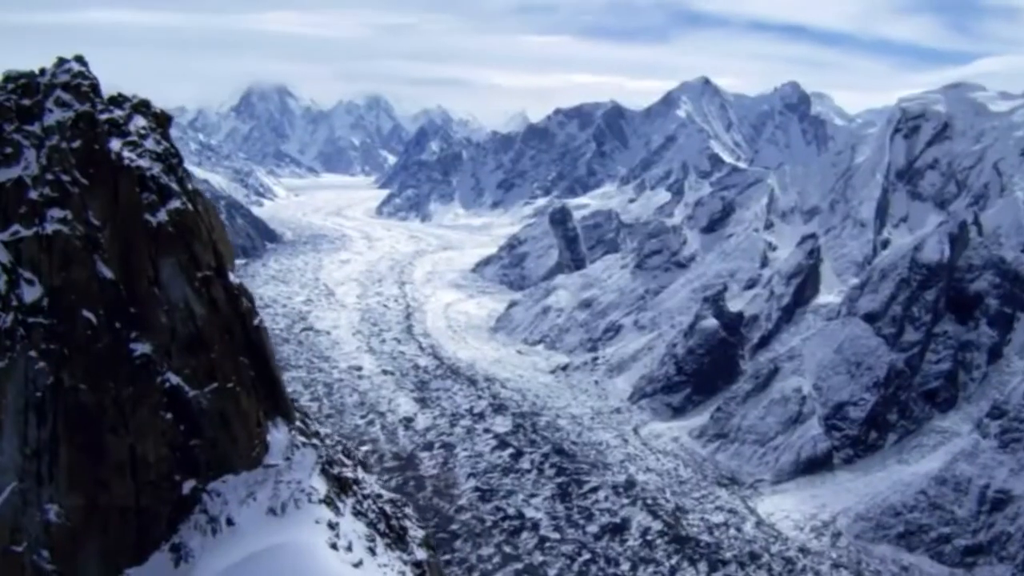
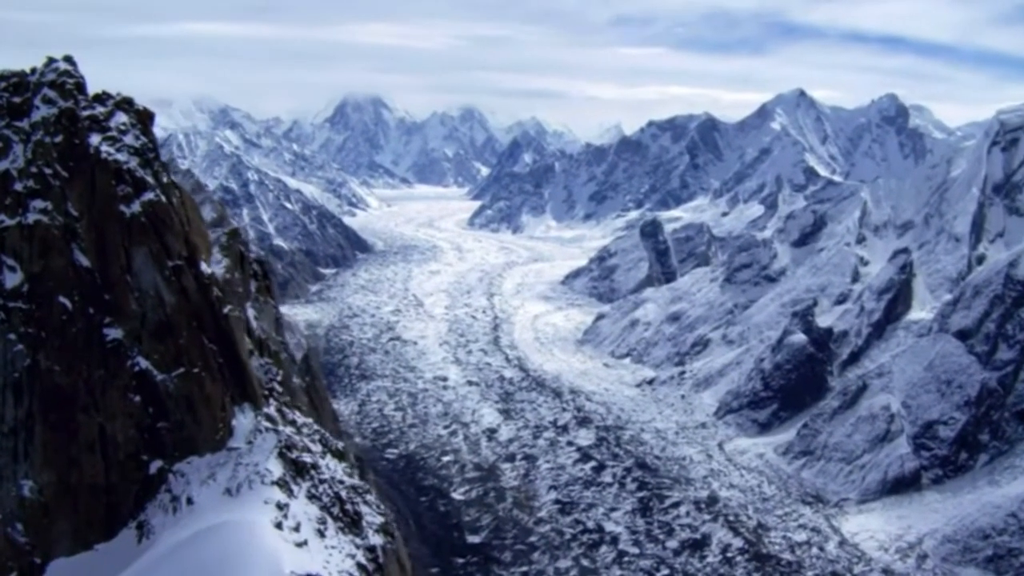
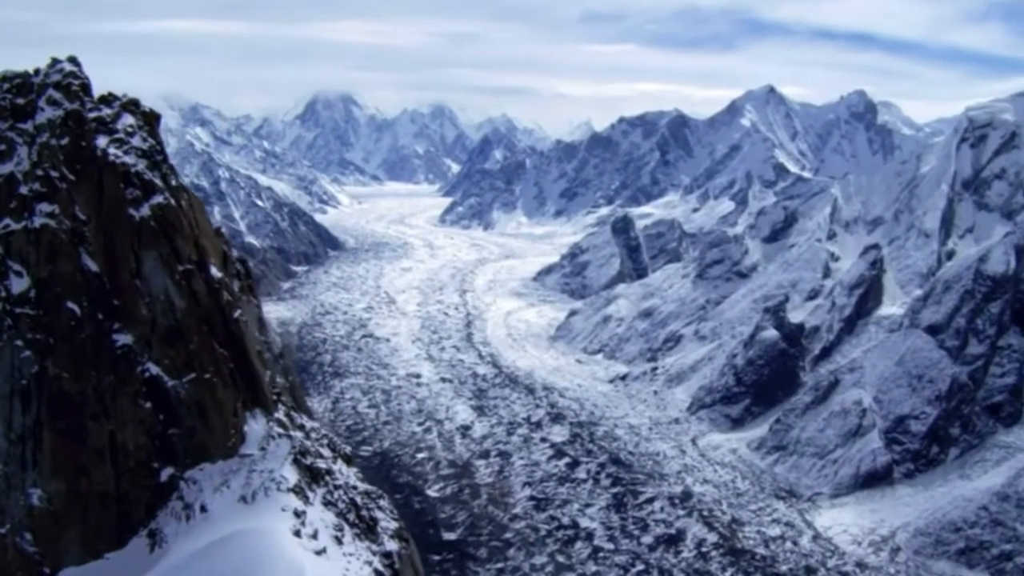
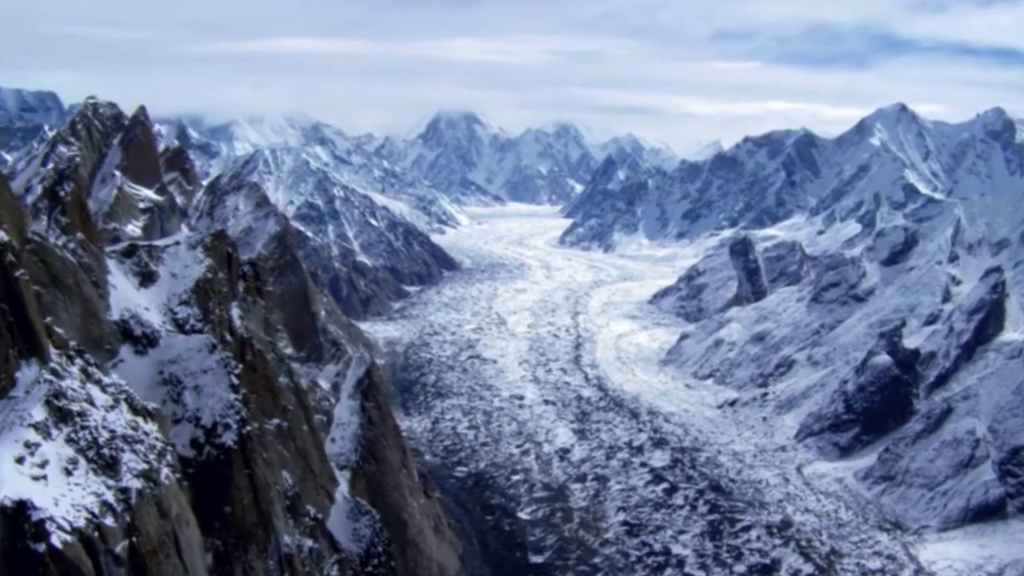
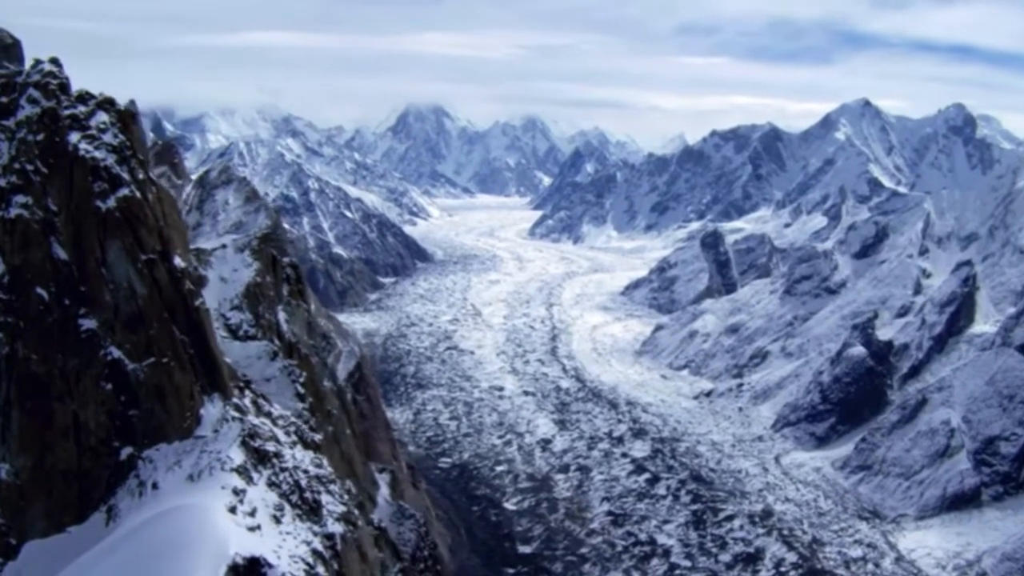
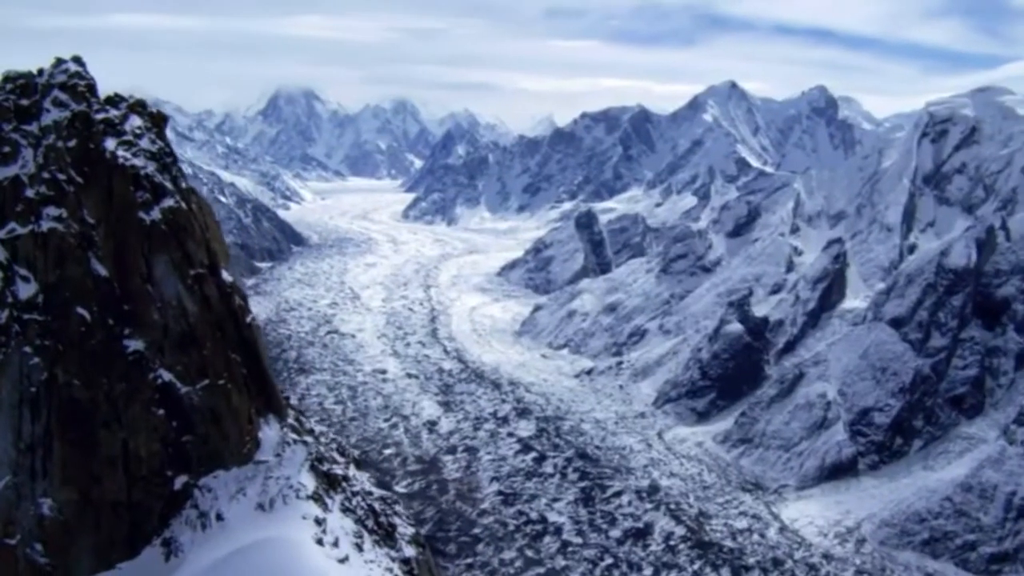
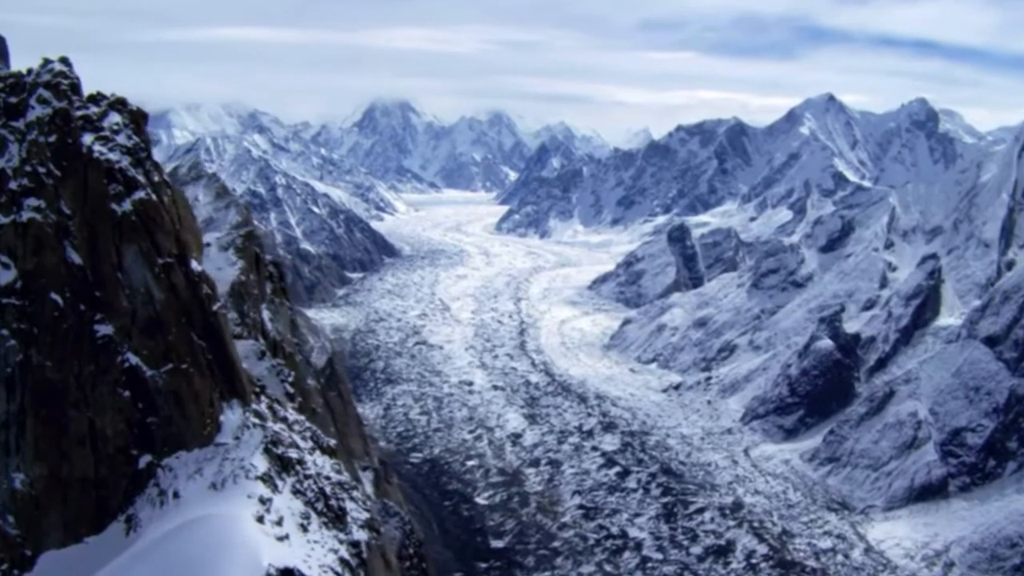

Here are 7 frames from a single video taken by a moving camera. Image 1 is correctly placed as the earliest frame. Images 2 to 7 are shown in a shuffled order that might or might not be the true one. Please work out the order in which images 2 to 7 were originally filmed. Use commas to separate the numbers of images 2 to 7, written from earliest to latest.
6, 3, 2, 7, 5, 4
